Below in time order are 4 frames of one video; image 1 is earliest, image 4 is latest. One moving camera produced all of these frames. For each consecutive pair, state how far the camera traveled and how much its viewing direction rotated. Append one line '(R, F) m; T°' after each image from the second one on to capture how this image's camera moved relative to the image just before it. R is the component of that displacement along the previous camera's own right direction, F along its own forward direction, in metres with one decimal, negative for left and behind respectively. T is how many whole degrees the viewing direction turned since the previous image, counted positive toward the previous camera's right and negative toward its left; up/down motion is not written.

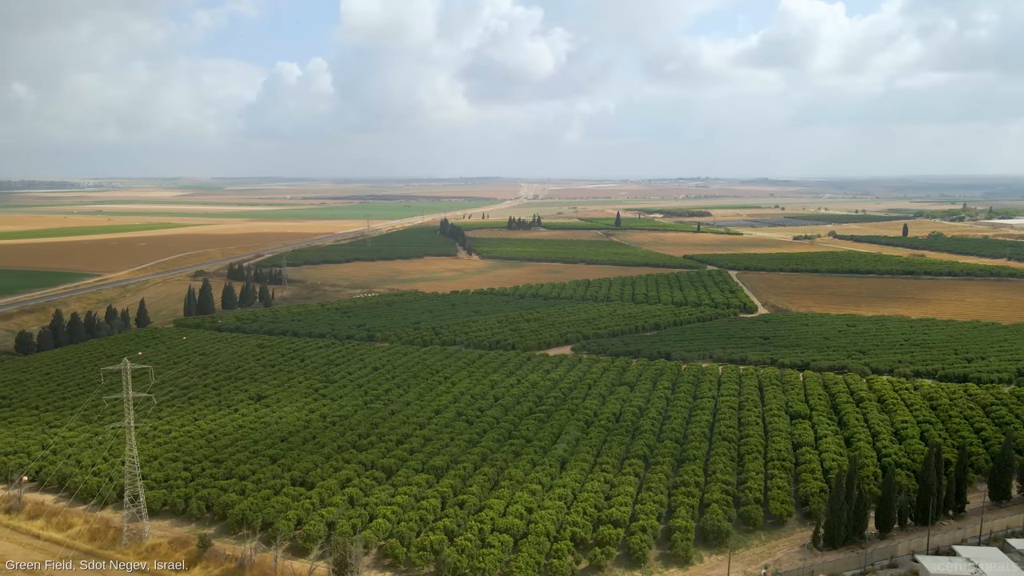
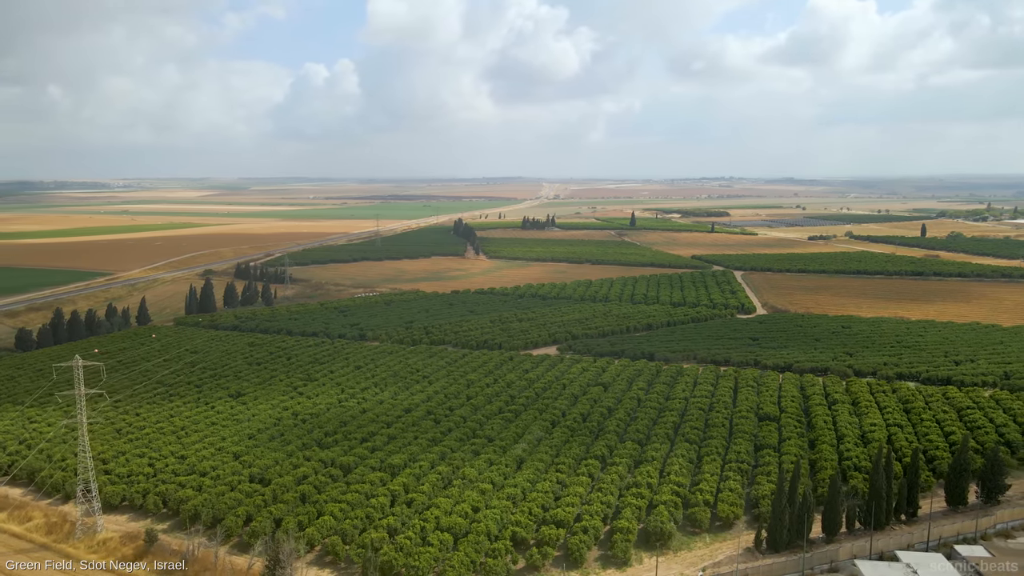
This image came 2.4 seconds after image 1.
(+2.5, 0.0) m; -2°
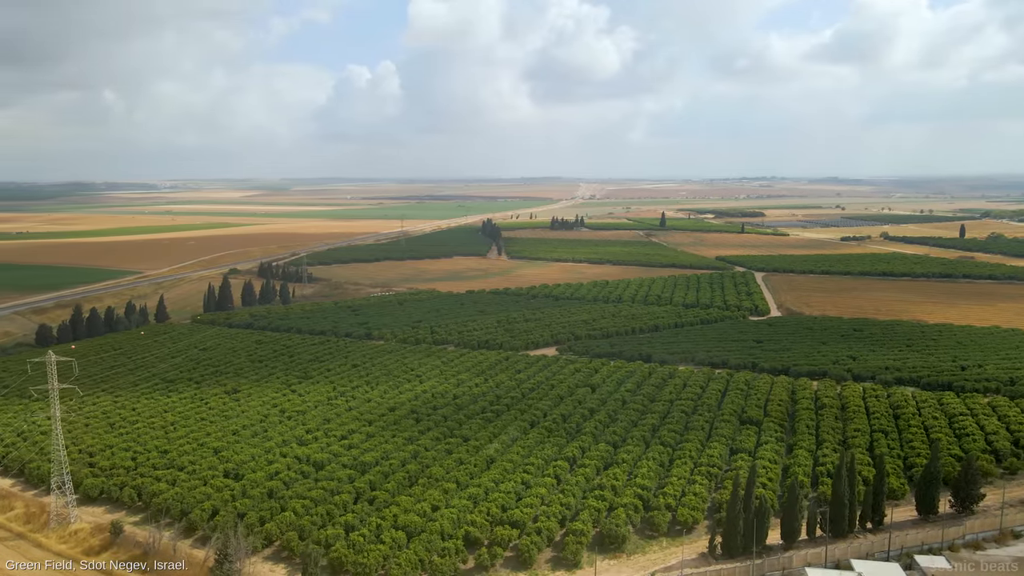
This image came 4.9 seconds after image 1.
(+2.6, +0.1) m; -3°
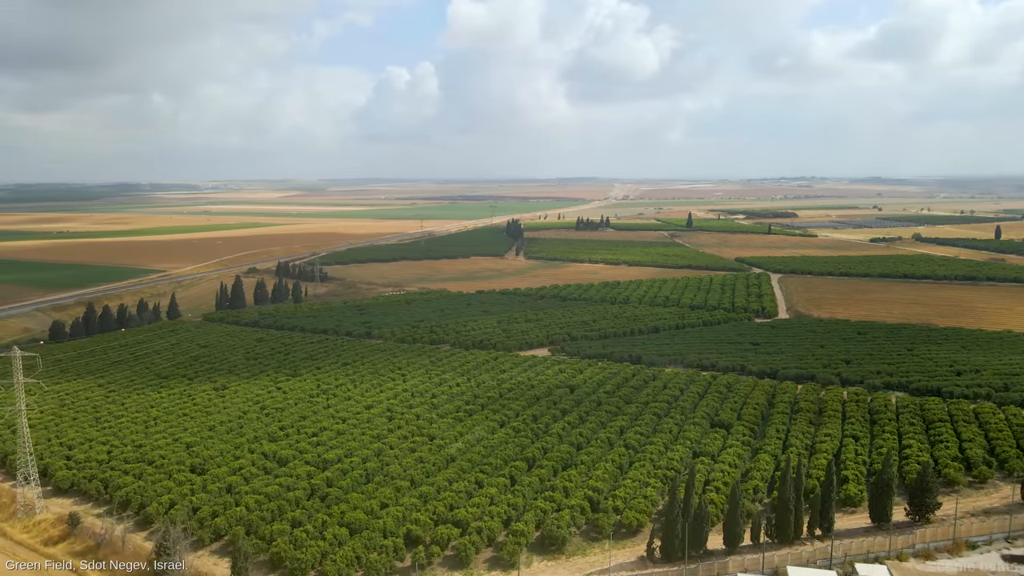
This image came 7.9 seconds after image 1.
(+2.9, 0.0) m; -3°
